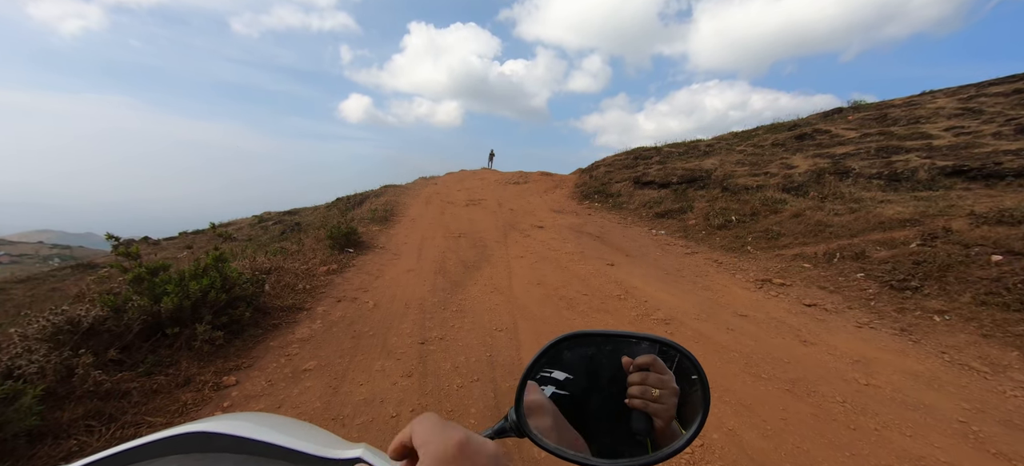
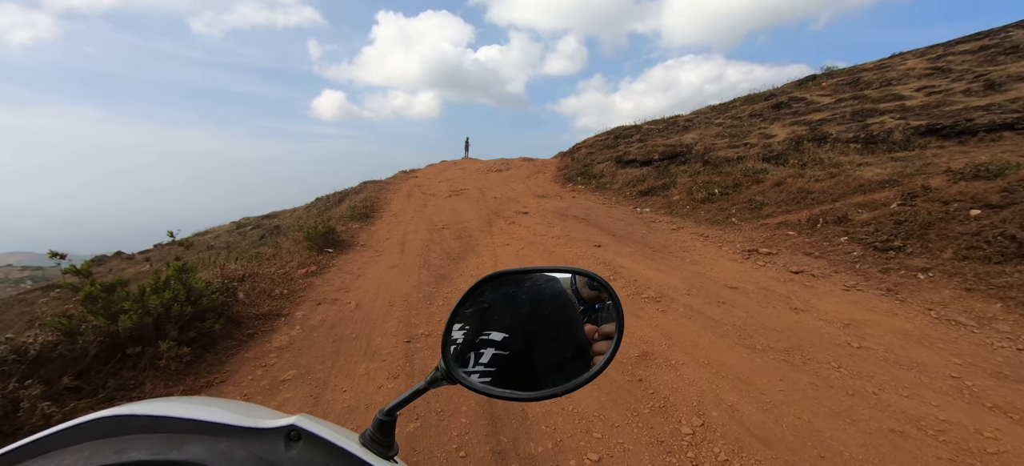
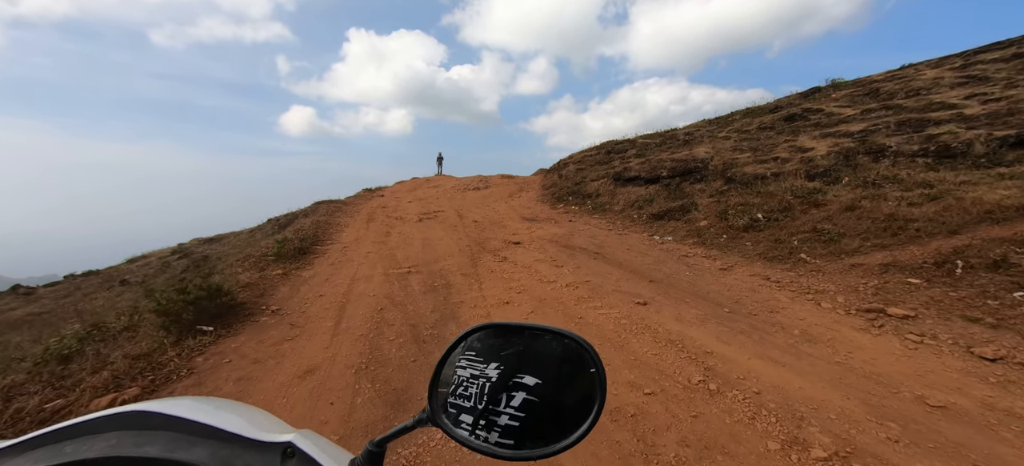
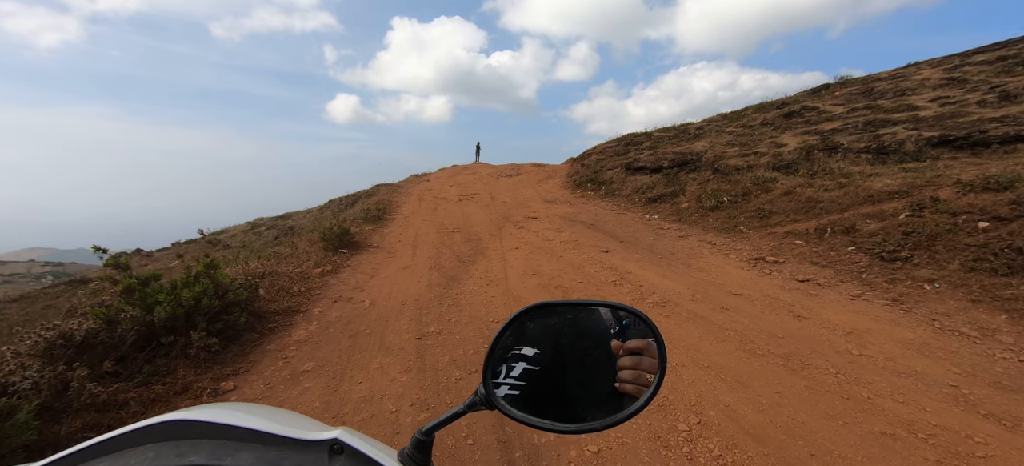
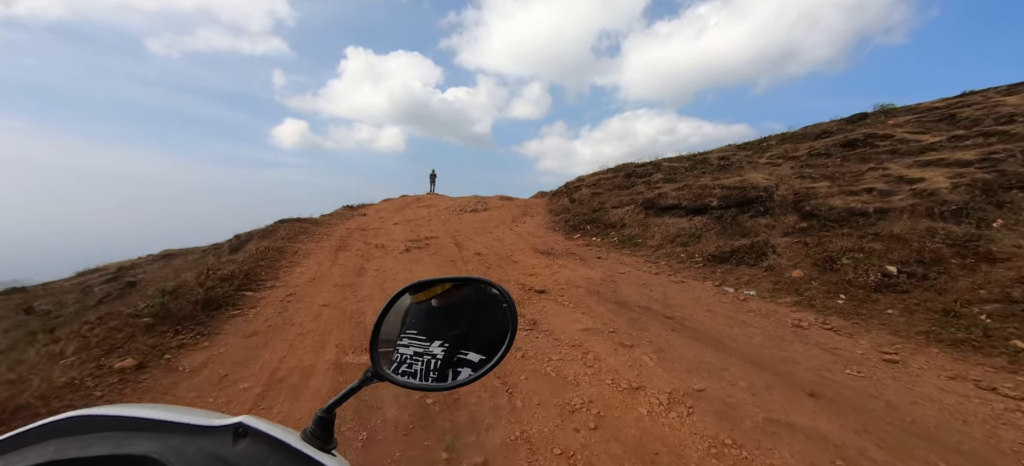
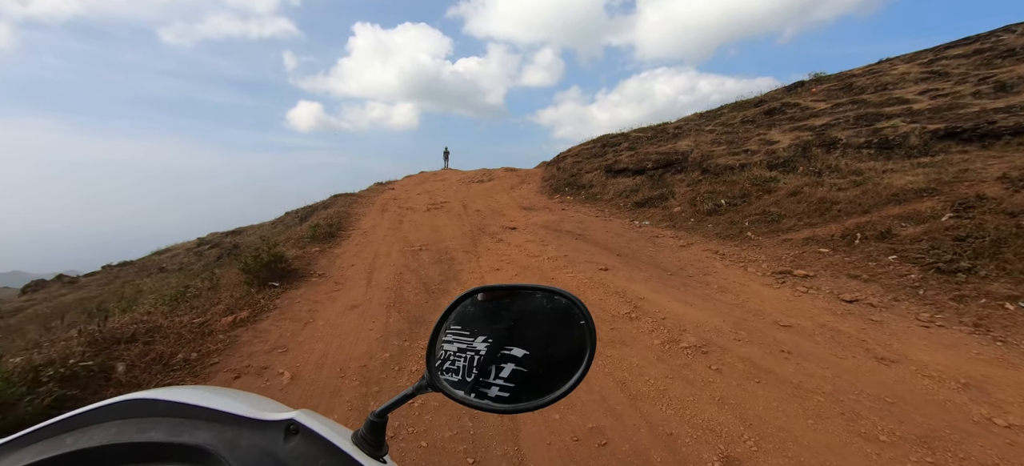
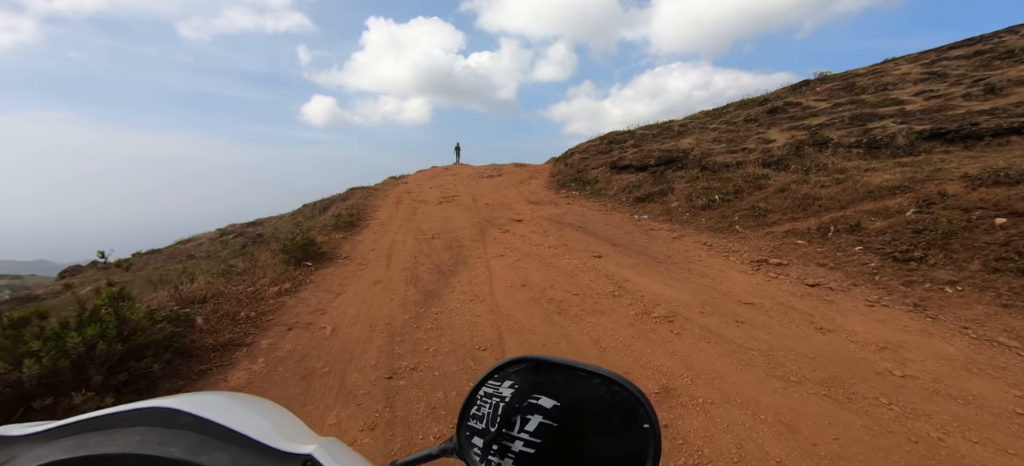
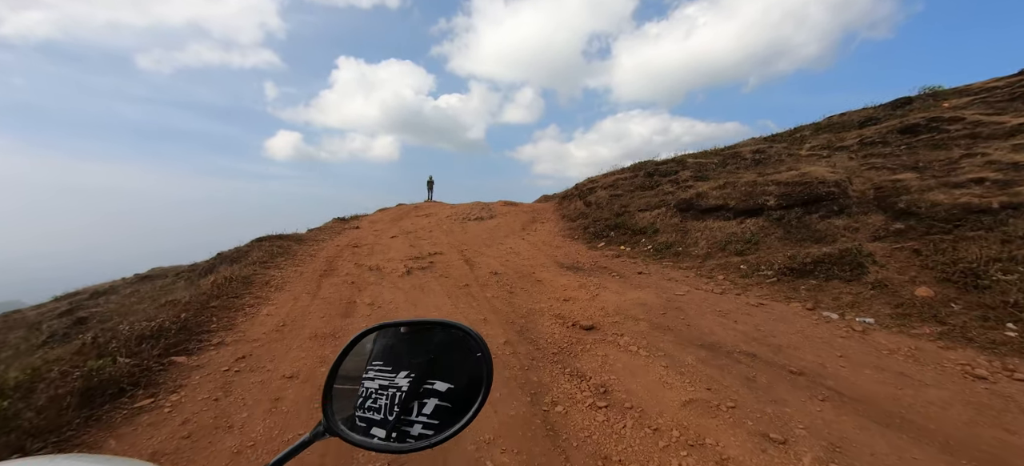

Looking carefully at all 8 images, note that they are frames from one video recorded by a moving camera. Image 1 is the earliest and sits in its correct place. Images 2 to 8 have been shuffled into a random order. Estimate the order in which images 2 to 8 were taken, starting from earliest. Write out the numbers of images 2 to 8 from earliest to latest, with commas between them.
4, 2, 7, 6, 3, 5, 8
